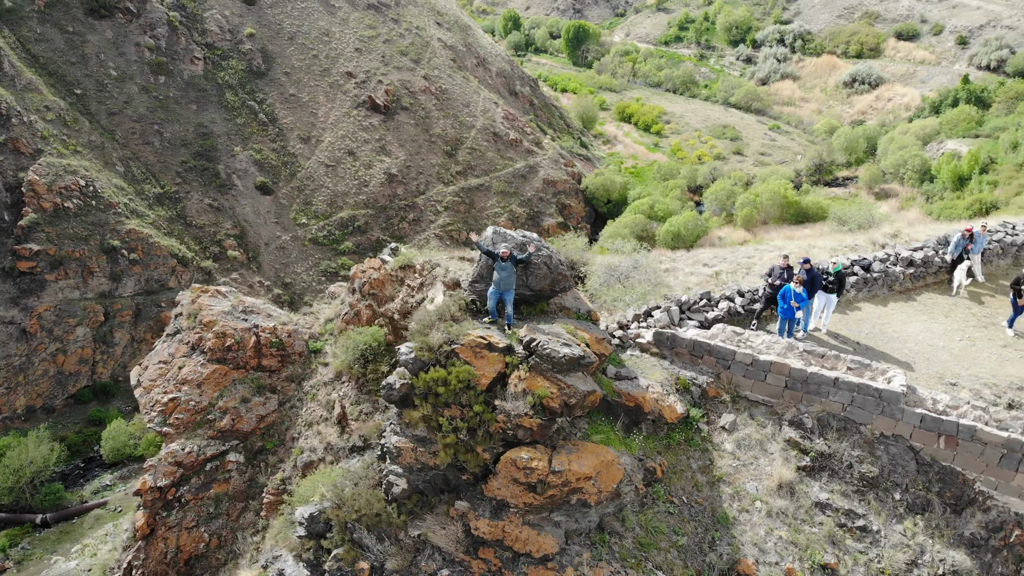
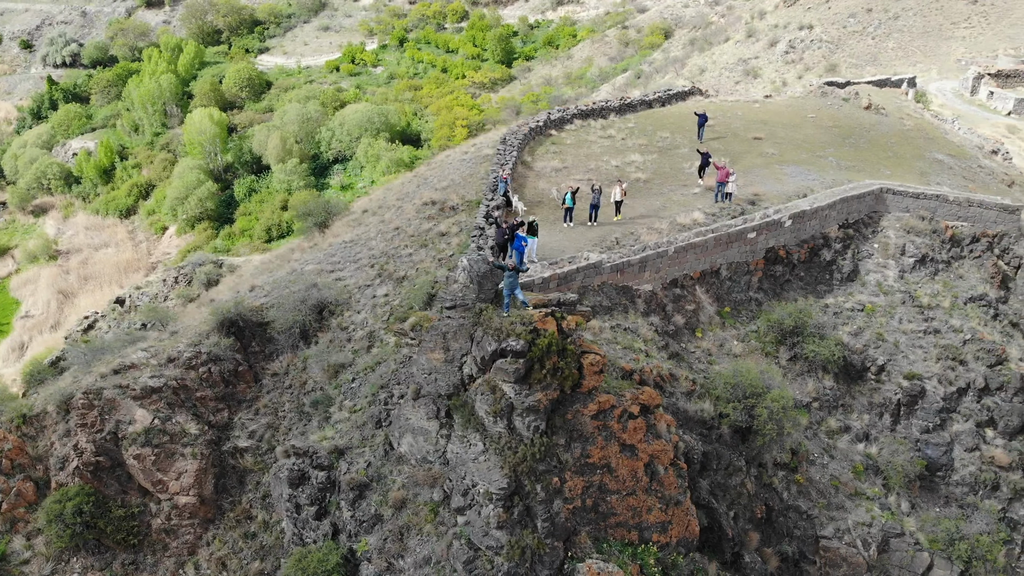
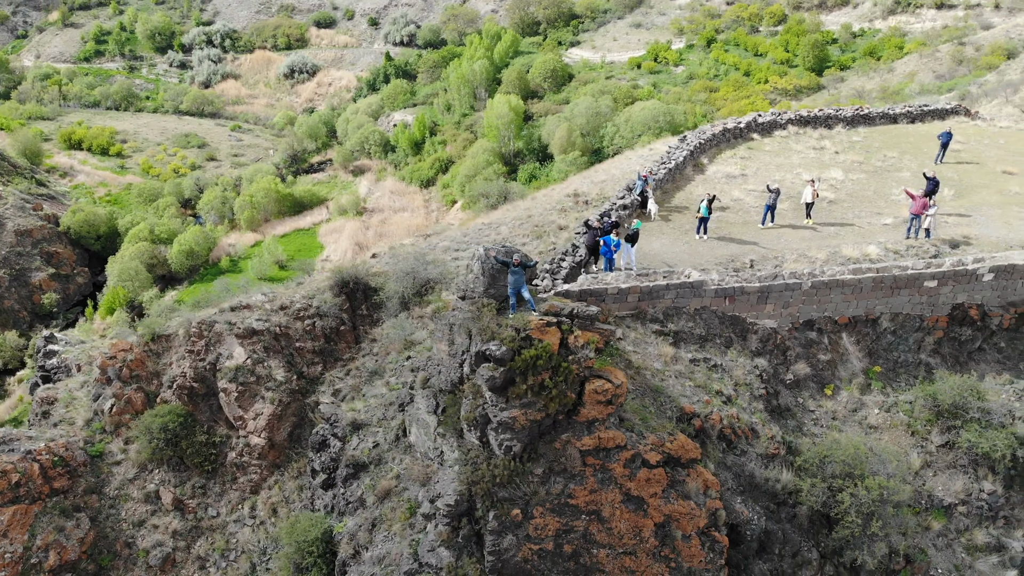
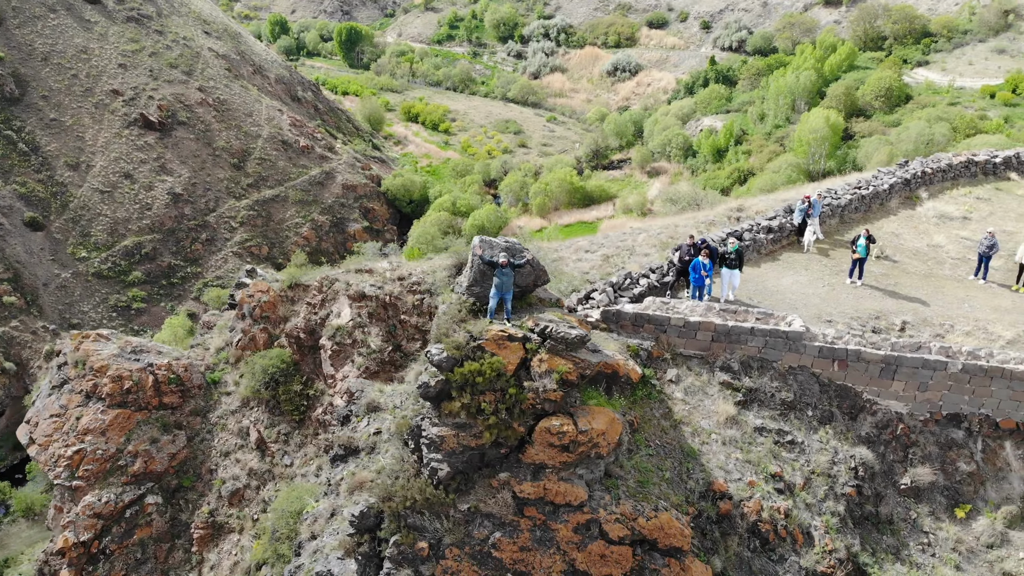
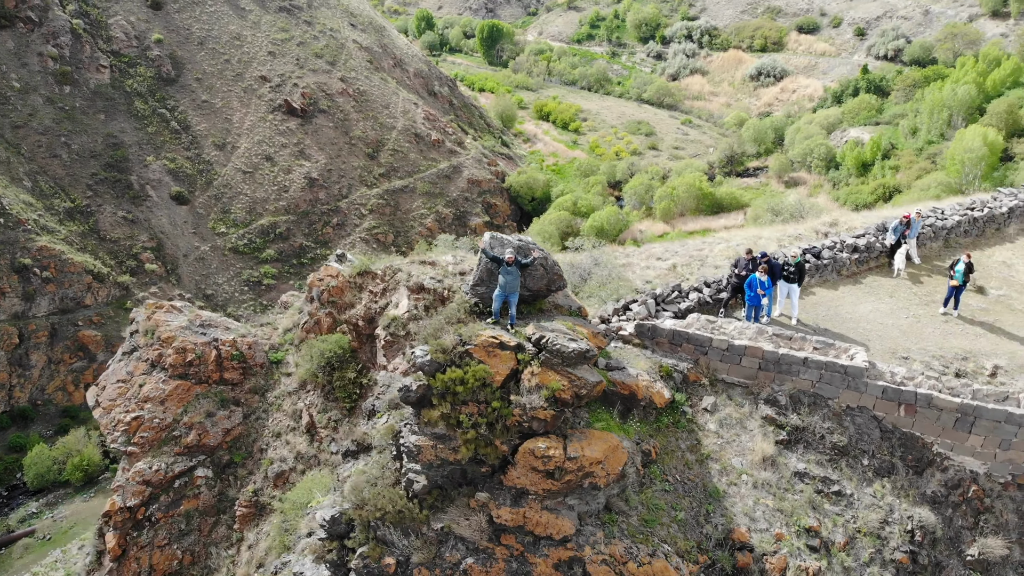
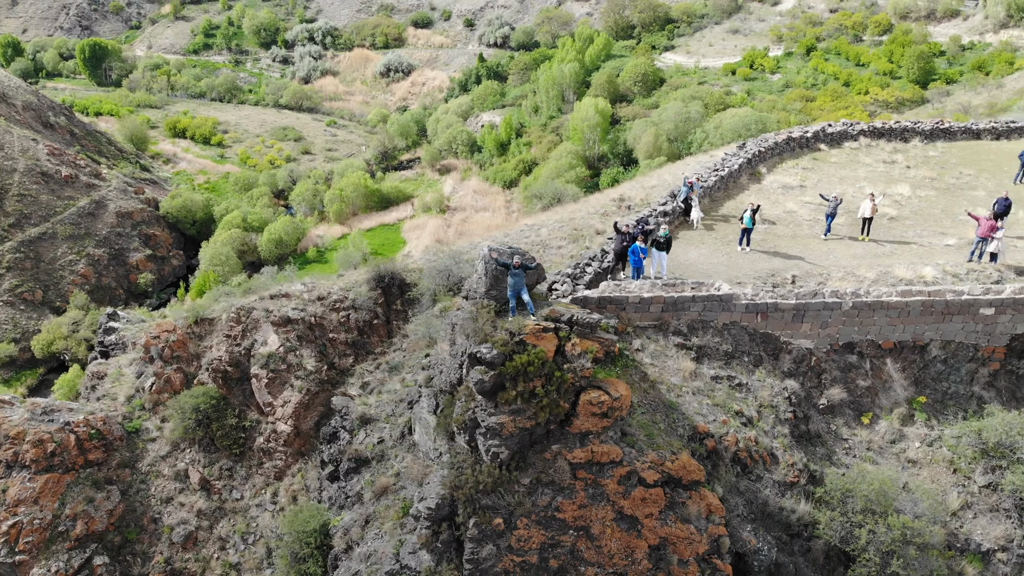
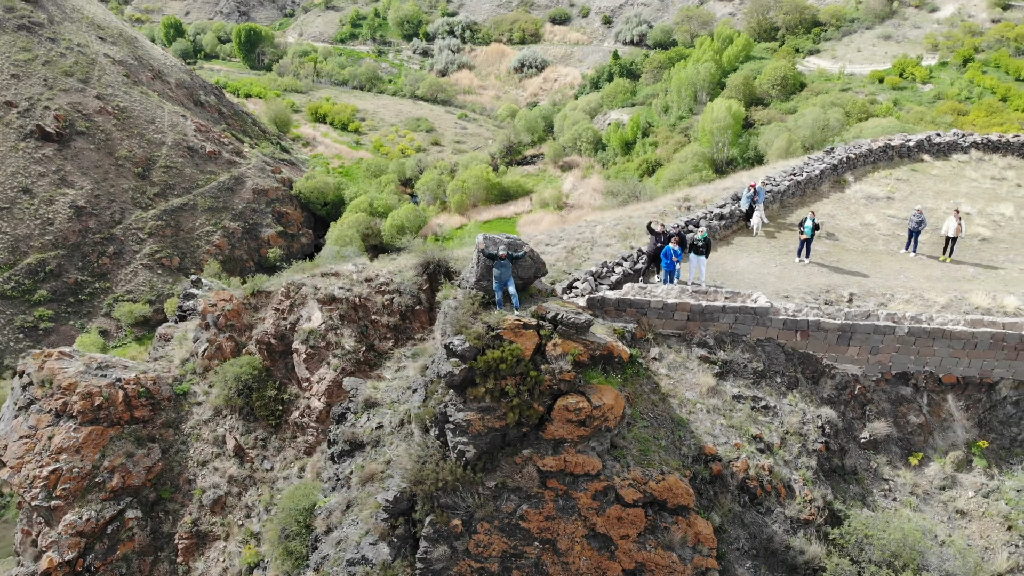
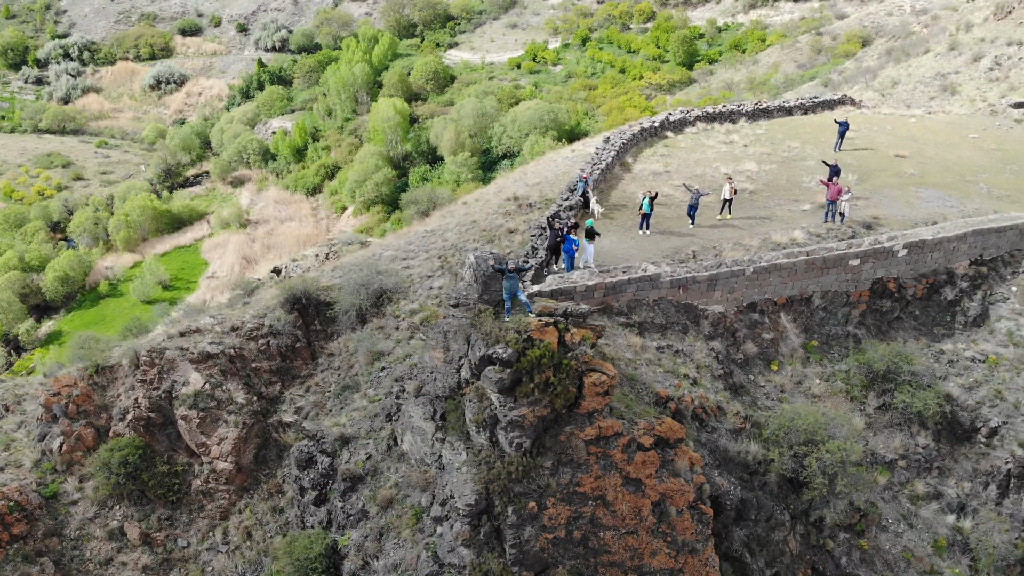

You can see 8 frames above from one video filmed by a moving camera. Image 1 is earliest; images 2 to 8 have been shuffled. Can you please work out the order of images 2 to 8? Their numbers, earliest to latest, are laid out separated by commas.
5, 4, 7, 6, 3, 8, 2
